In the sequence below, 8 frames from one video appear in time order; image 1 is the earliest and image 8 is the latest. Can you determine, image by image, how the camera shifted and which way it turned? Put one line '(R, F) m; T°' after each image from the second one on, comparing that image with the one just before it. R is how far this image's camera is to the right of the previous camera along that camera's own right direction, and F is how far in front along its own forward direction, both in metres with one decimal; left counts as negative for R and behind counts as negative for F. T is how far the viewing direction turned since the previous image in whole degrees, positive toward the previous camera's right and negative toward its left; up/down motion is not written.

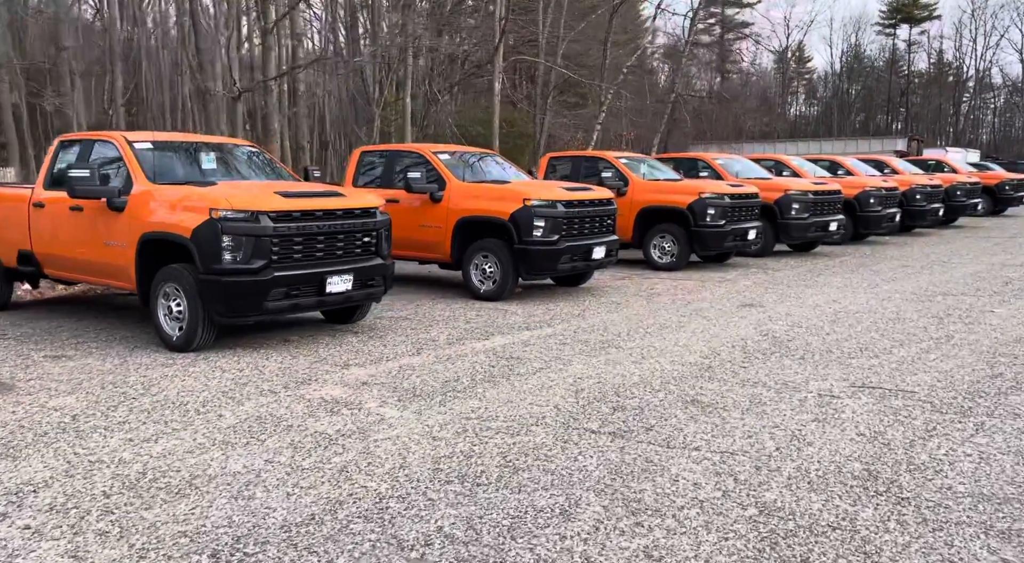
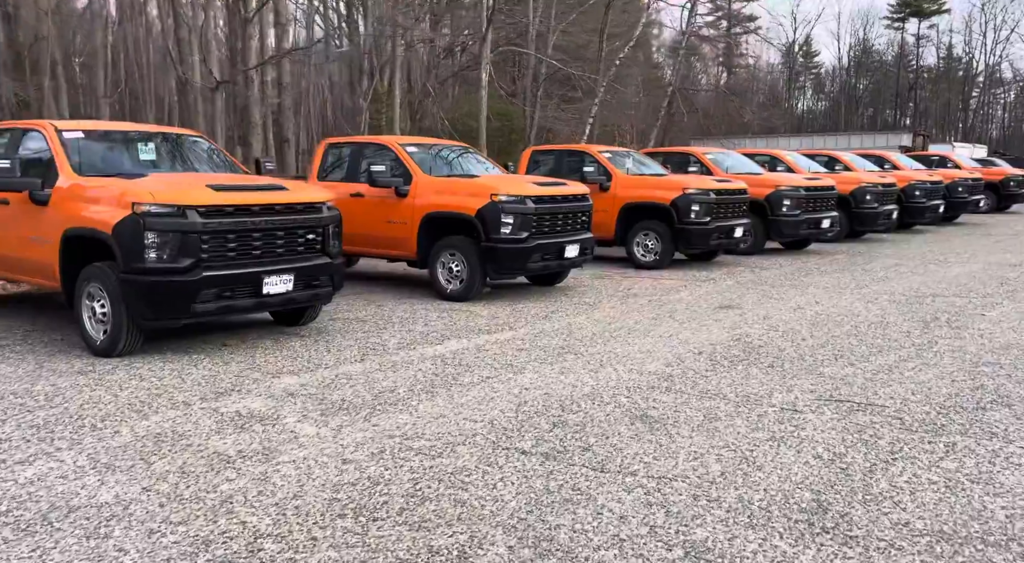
(+0.3, +0.4) m; 0°
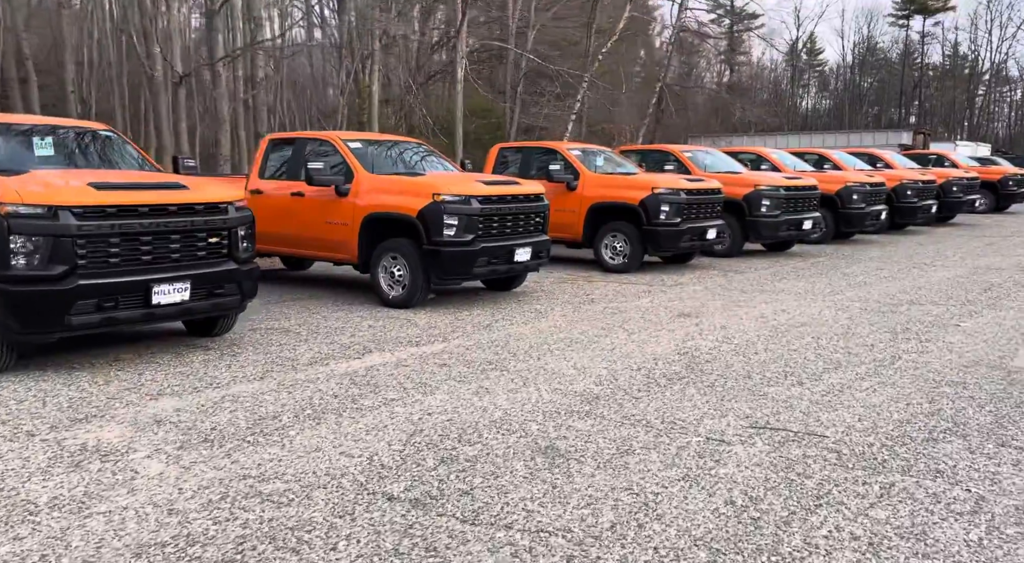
(+0.5, +0.5) m; 0°
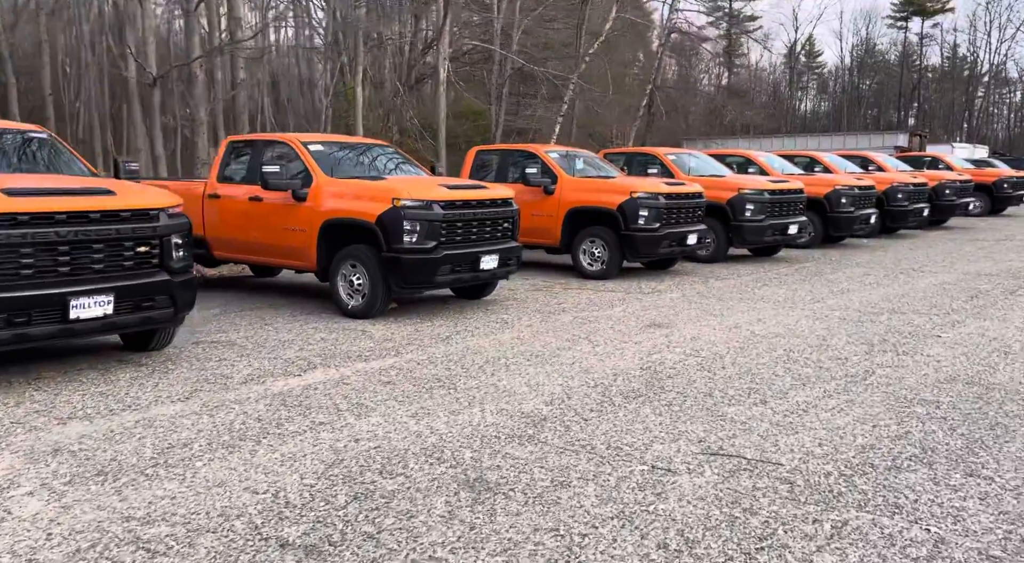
(+0.3, +0.3) m; 0°
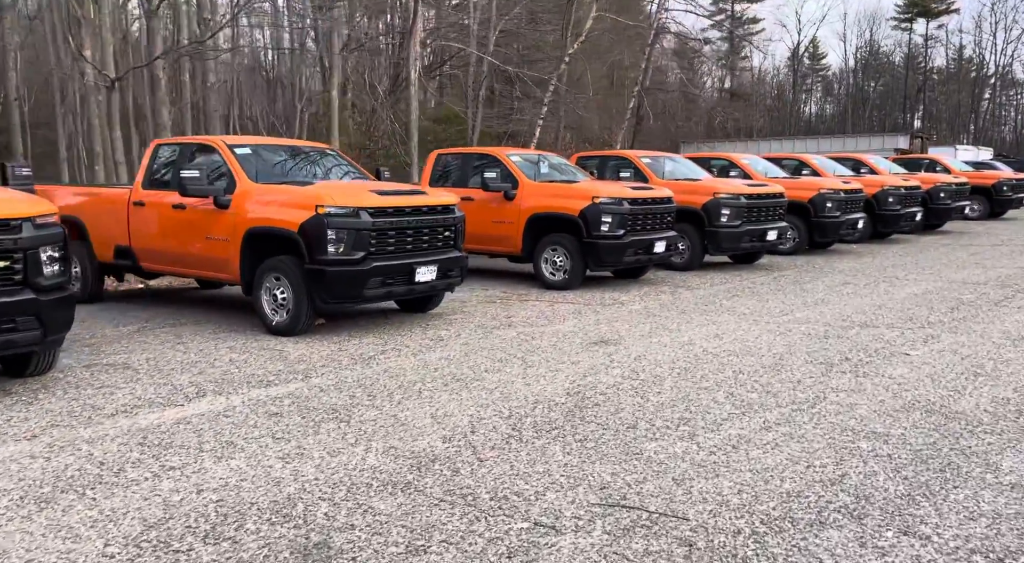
(+0.6, +0.6) m; 0°
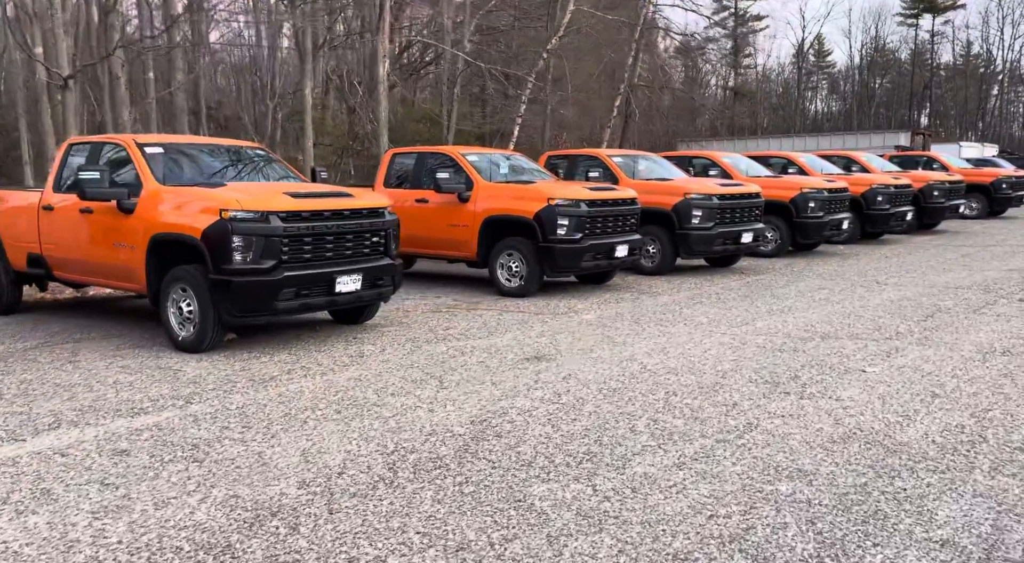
(+0.6, +0.6) m; 0°
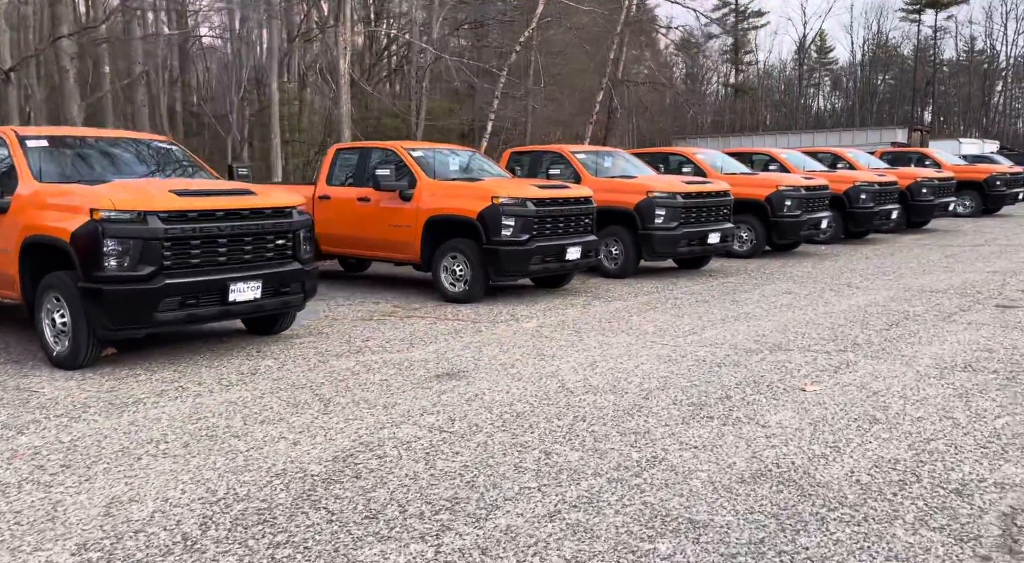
(+0.7, +0.6) m; 0°
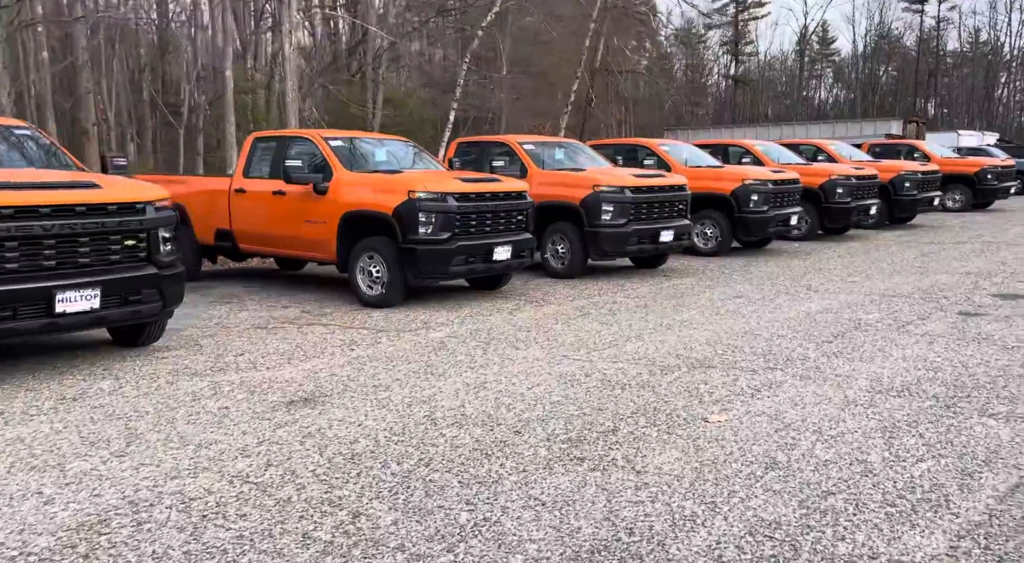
(+0.9, +0.8) m; 0°
